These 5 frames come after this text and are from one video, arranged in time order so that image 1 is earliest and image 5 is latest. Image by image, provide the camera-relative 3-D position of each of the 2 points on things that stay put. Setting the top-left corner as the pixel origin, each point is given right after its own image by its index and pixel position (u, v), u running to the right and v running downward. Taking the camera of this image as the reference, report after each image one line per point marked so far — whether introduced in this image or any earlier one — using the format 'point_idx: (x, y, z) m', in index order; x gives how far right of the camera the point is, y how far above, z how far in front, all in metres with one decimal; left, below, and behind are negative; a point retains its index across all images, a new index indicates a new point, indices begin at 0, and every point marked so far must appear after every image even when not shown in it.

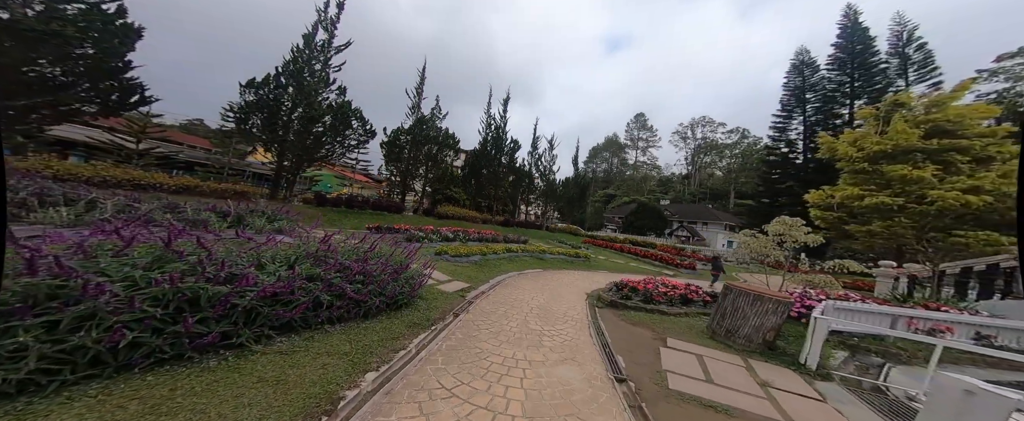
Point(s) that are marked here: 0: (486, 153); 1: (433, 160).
0: (-1.8, +4.1, +18.4) m
1: (-4.2, +2.7, +14.2) m
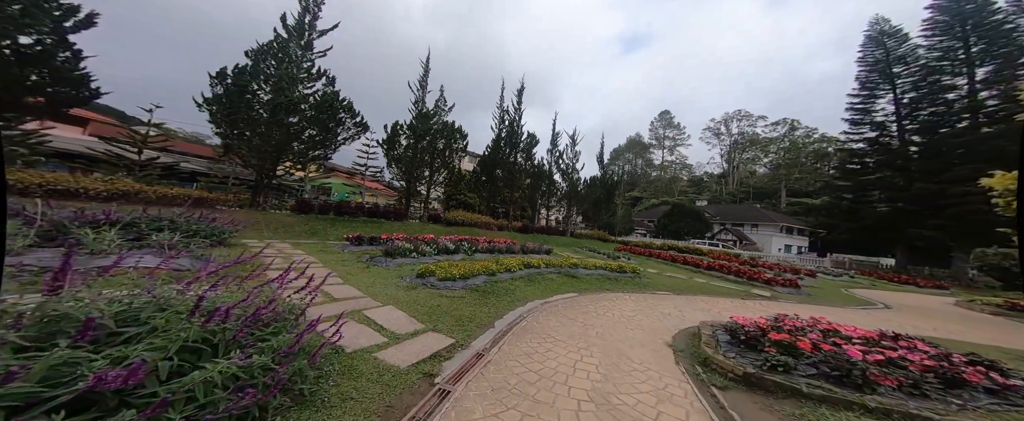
0: (-0.7, +3.8, +16.4) m
1: (-3.4, +2.4, +12.4) m
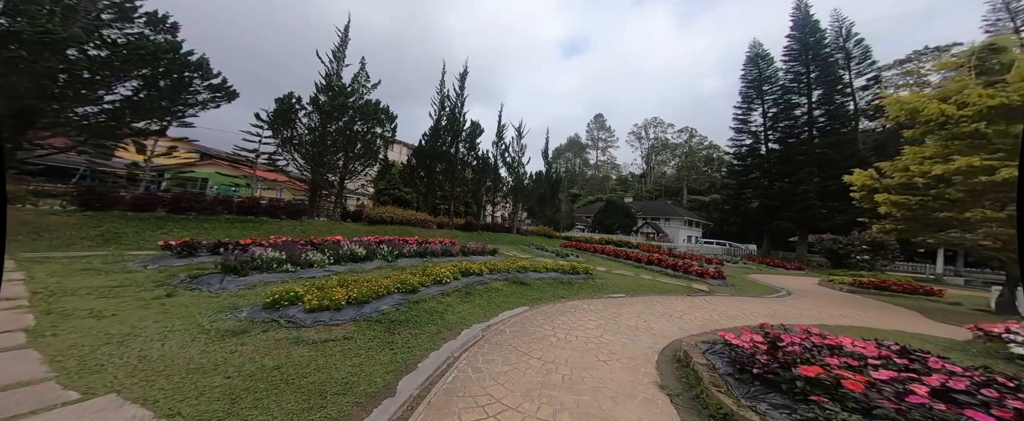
0: (-4.1, +4.0, +14.7) m
1: (-5.8, +2.6, +10.2) m
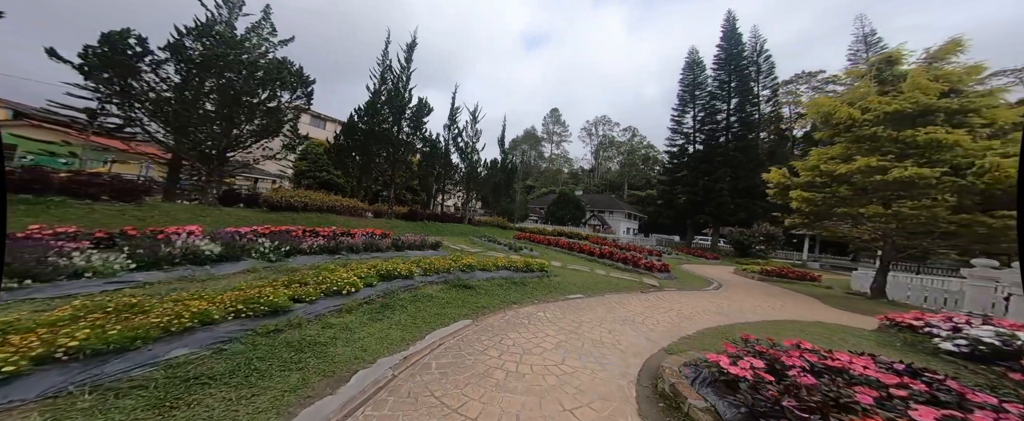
0: (-6.4, +4.6, +12.7) m
1: (-7.4, +3.1, +8.0) m
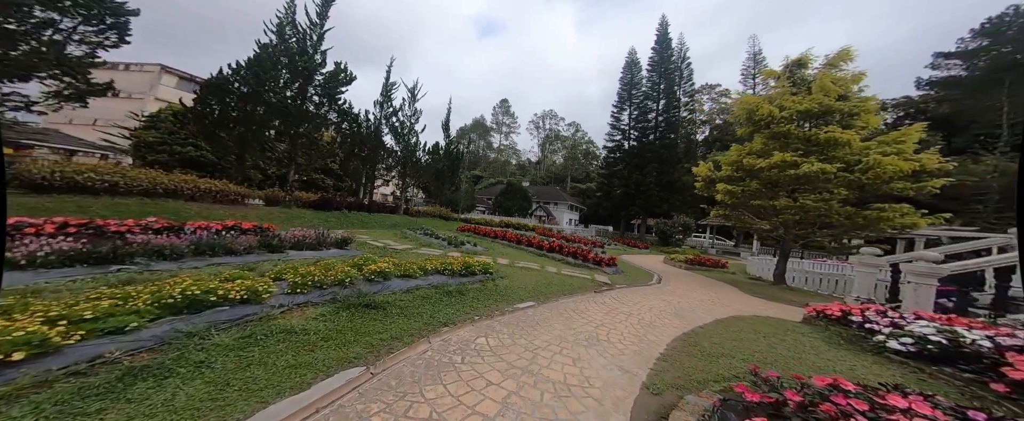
0: (-8.7, +5.1, +9.9) m
1: (-8.8, +3.4, +5.2) m
